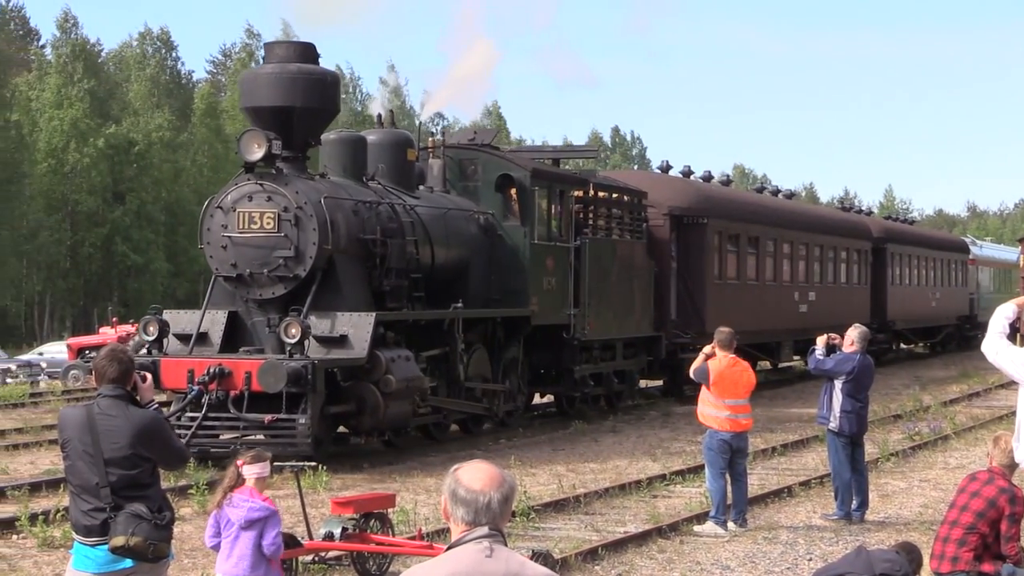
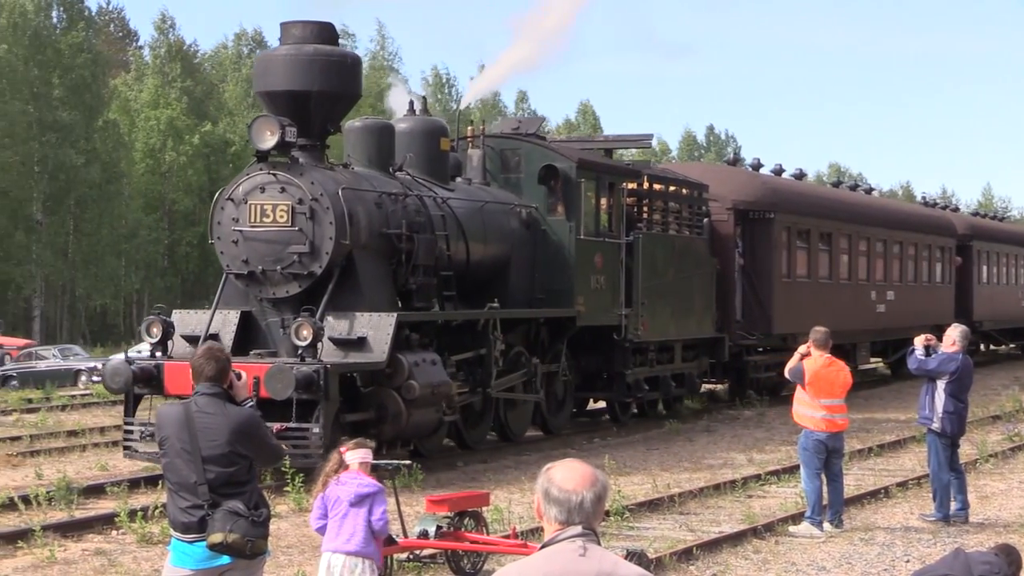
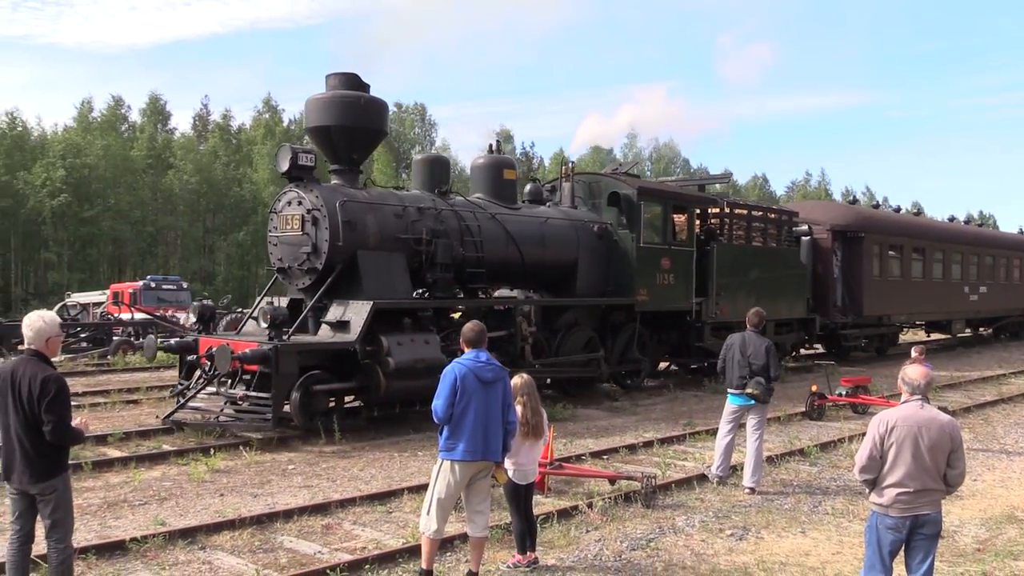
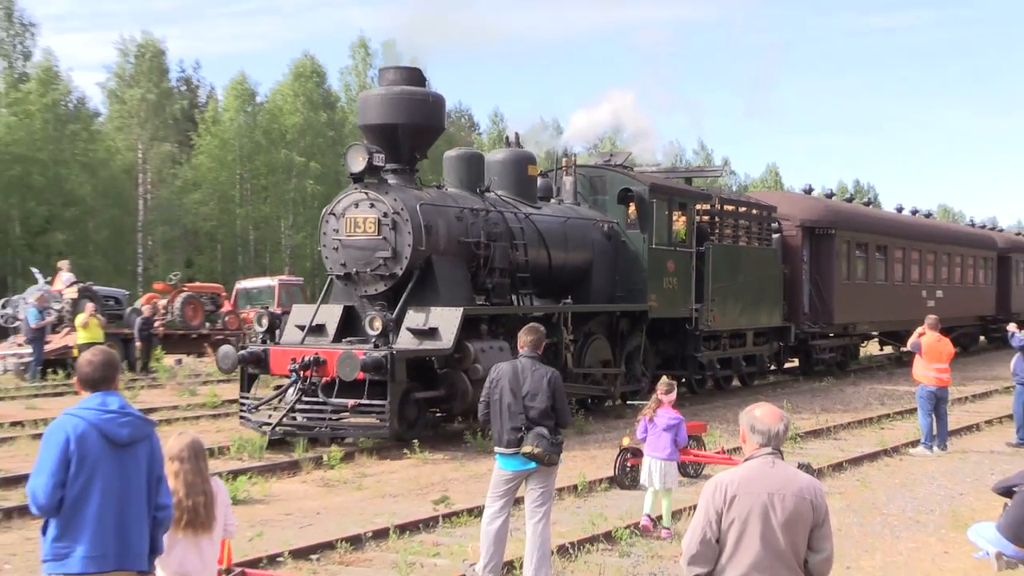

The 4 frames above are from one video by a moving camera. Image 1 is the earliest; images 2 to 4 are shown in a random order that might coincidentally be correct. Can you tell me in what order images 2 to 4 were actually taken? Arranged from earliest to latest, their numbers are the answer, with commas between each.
2, 4, 3
